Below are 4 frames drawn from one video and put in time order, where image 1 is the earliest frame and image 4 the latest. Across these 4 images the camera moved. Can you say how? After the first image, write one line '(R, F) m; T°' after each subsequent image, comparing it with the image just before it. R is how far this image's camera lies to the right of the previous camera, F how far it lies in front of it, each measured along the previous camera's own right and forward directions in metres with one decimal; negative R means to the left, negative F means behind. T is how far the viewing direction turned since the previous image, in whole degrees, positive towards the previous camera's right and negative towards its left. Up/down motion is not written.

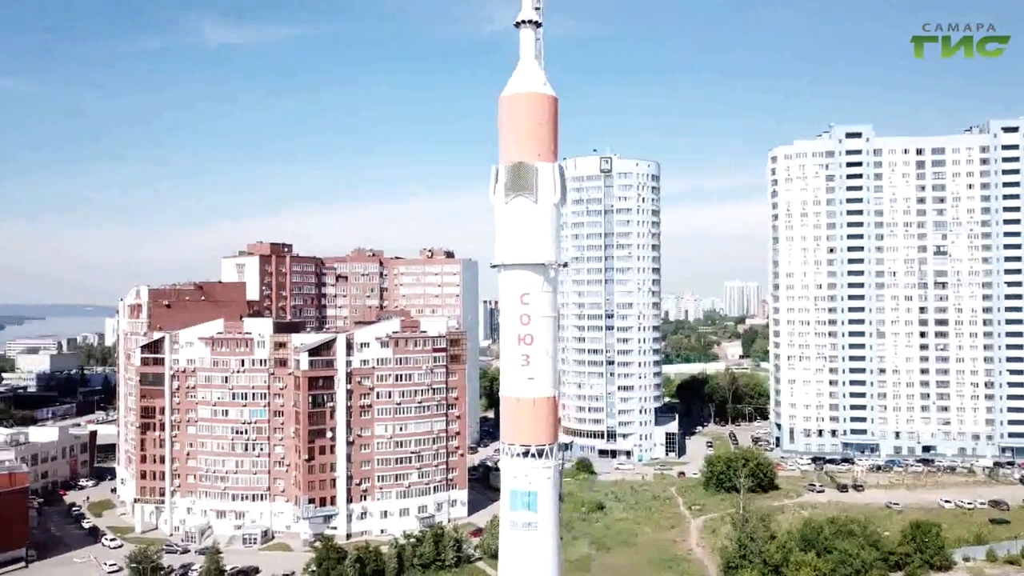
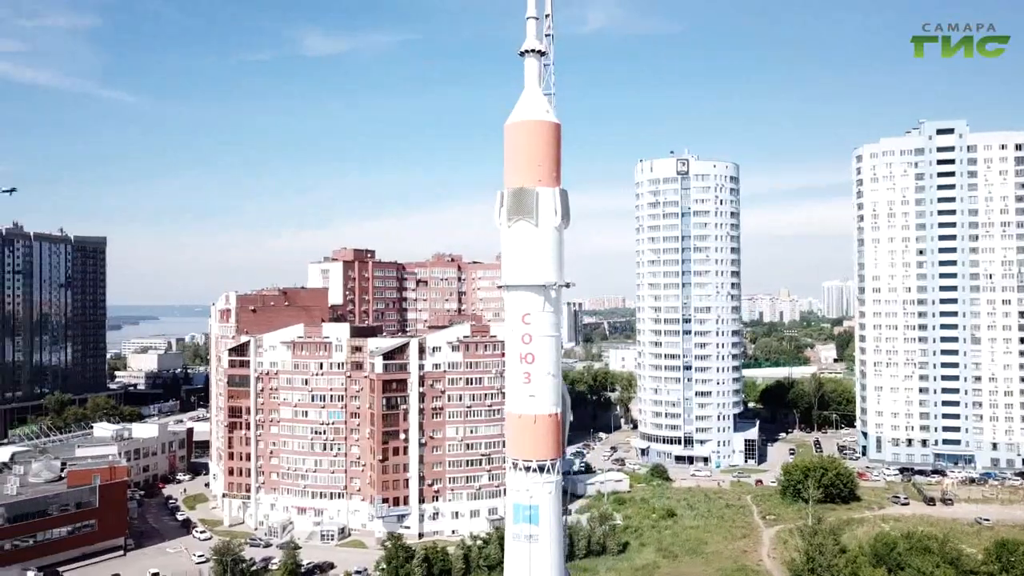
(+1.3, -0.4) m; -6°
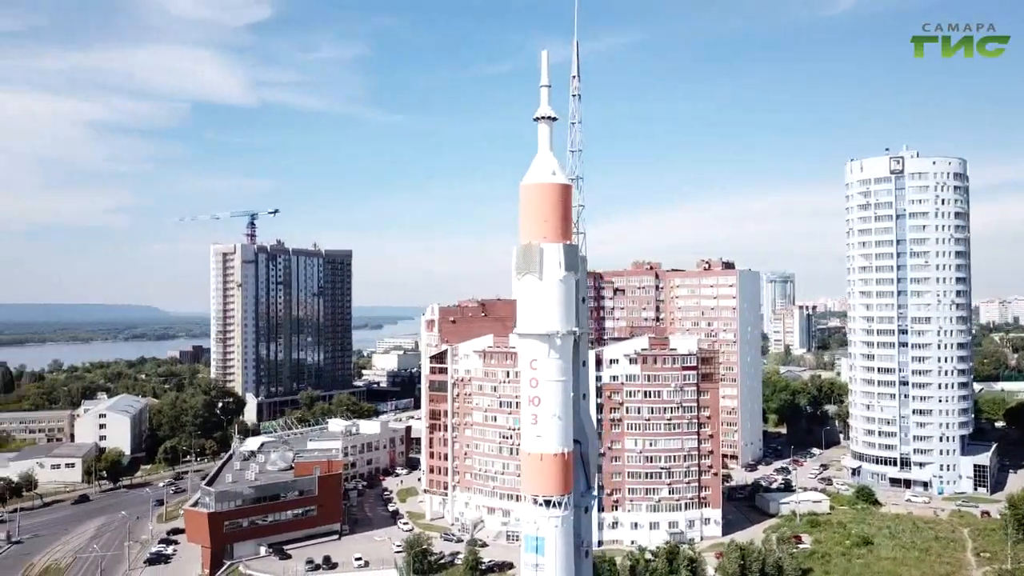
(+3.5, -0.6) m; -17°
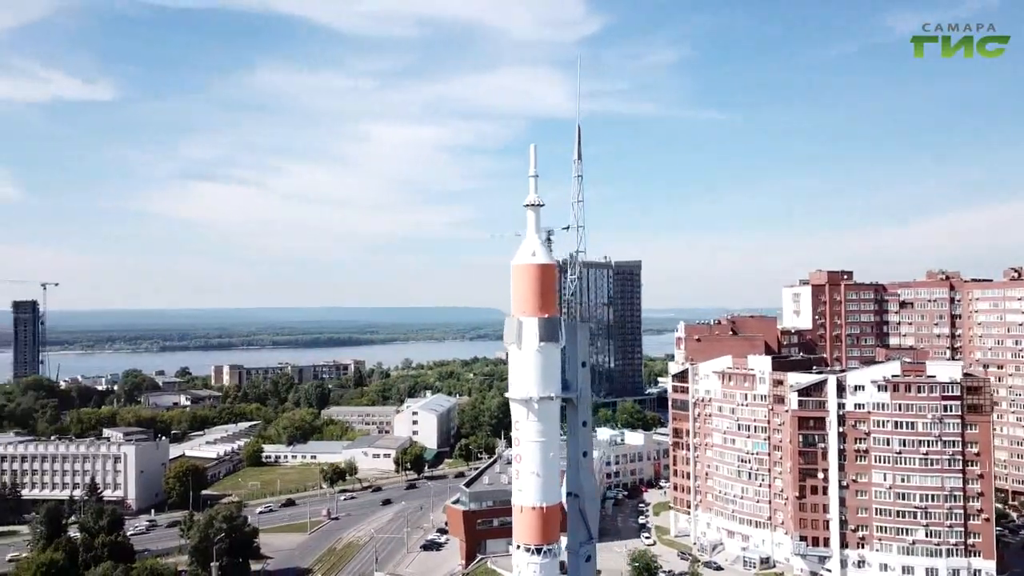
(+5.8, -0.4) m; -23°
